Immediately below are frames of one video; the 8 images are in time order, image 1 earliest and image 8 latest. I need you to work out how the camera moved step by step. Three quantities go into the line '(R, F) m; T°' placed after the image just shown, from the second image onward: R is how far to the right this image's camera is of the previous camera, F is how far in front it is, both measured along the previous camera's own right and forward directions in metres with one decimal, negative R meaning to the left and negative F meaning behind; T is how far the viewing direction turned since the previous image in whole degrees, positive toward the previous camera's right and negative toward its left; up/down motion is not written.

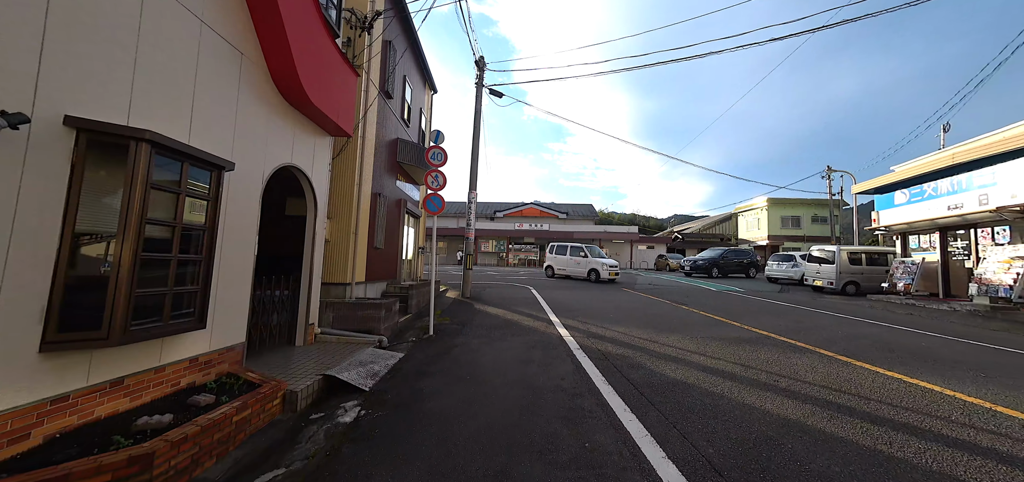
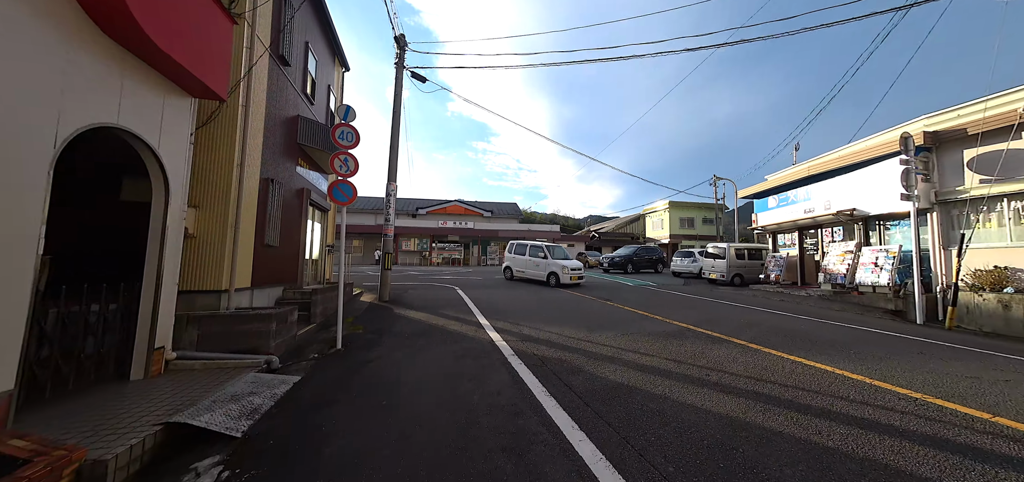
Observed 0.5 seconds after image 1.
(0.0, +0.5) m; +13°
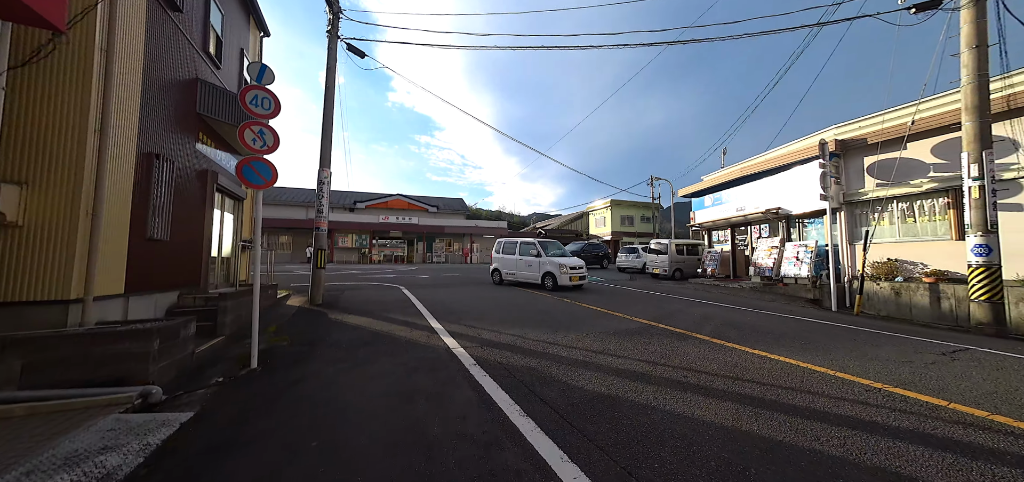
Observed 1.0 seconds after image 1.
(-0.2, +0.6) m; +9°
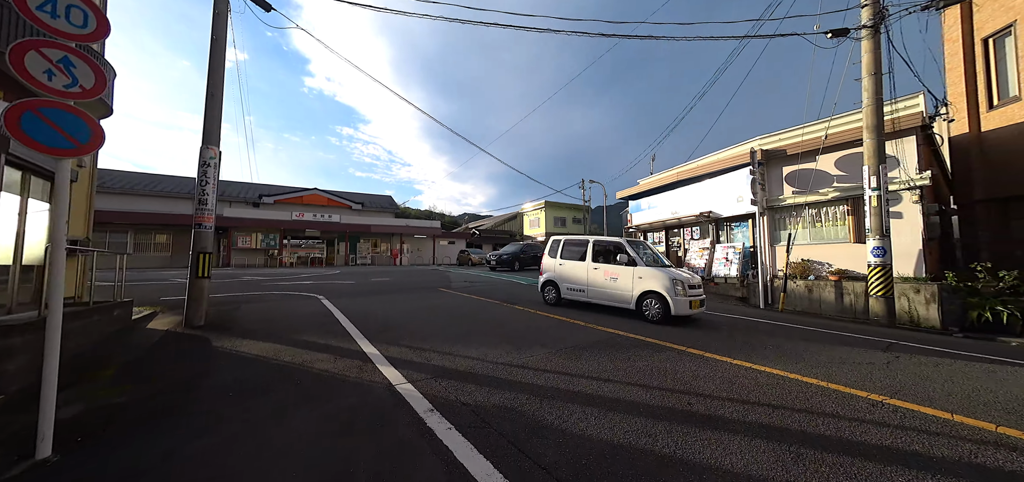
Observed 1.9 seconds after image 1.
(-0.3, +0.9) m; +12°
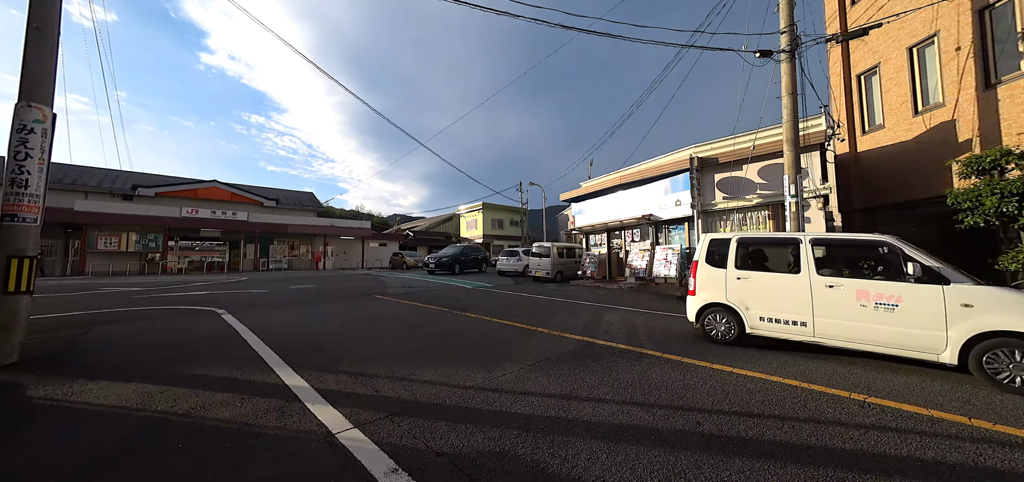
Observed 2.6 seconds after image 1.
(-0.4, +0.7) m; +11°
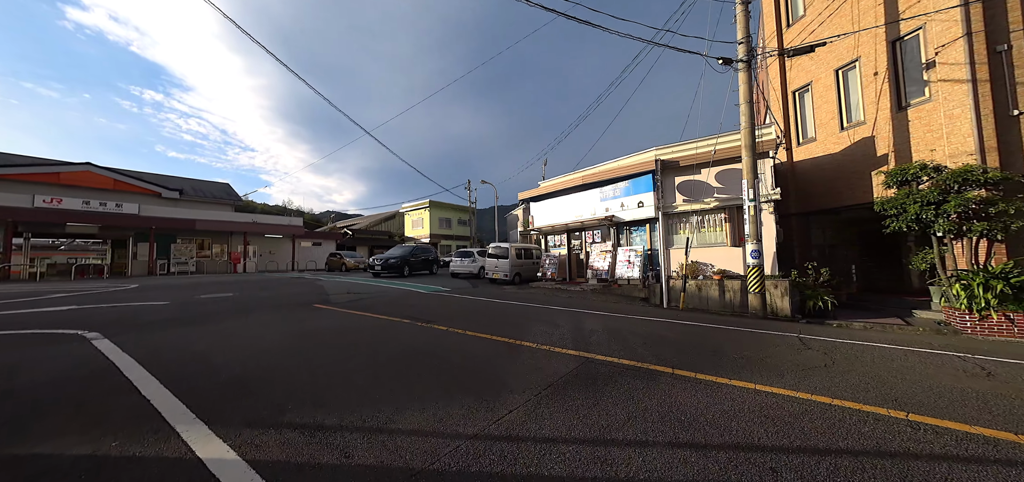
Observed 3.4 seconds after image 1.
(-0.6, +0.8) m; +10°
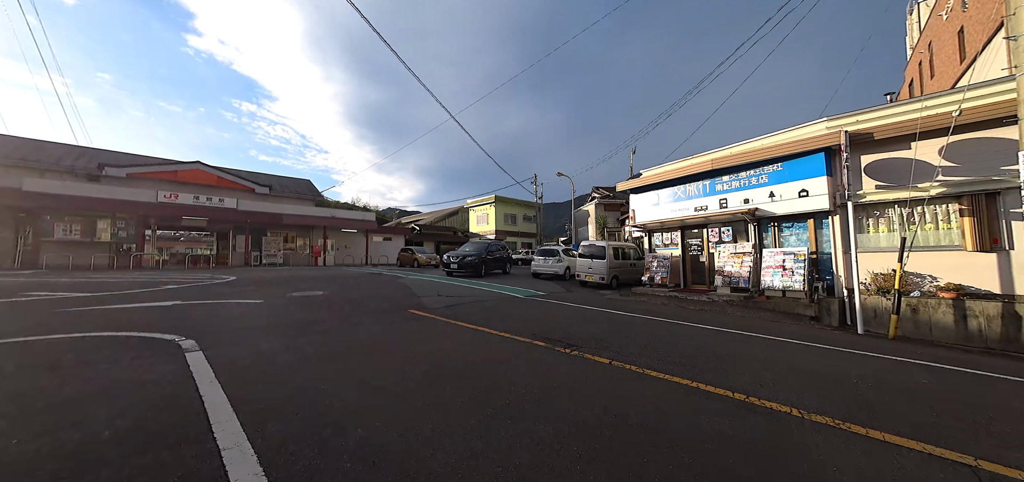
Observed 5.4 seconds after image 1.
(-1.8, +1.7) m; -9°
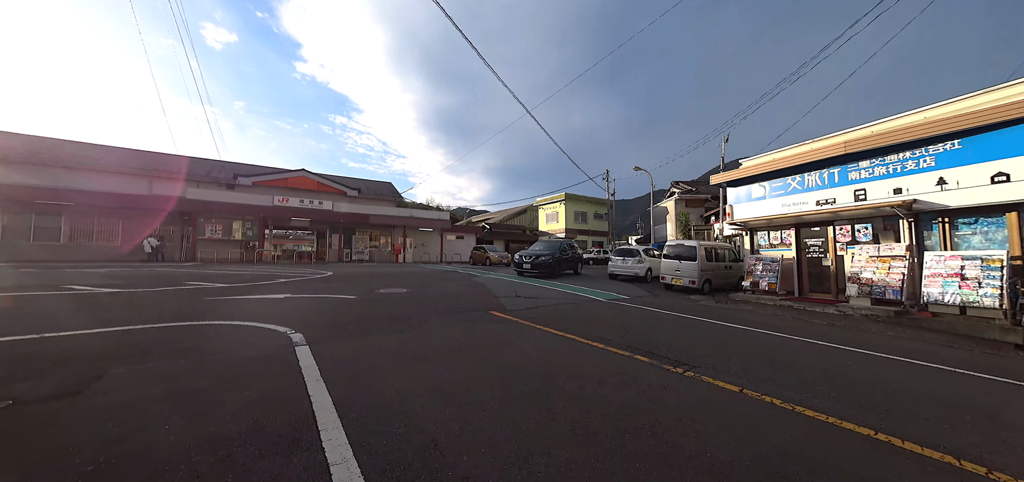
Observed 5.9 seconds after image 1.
(-0.5, +0.5) m; -11°
